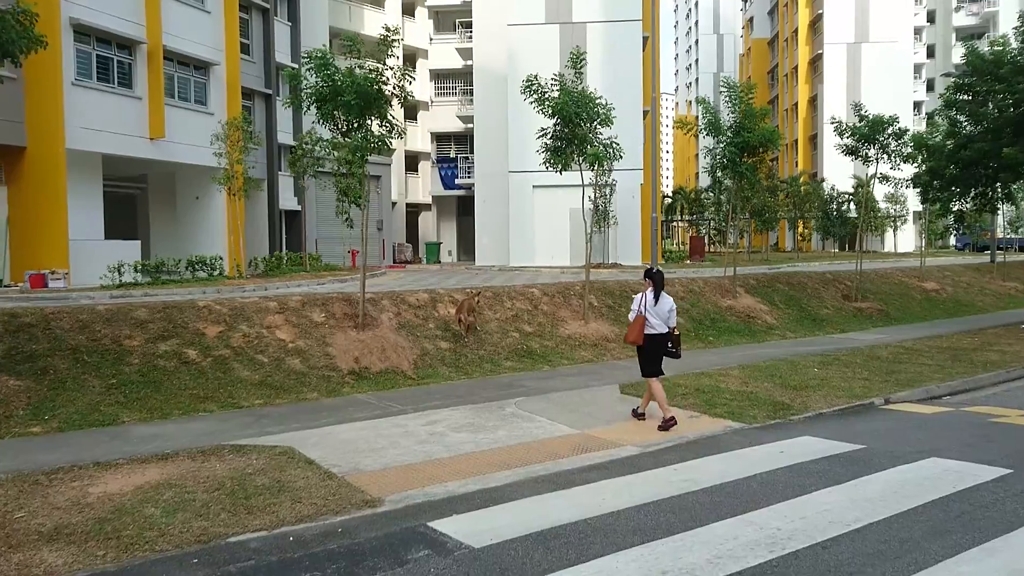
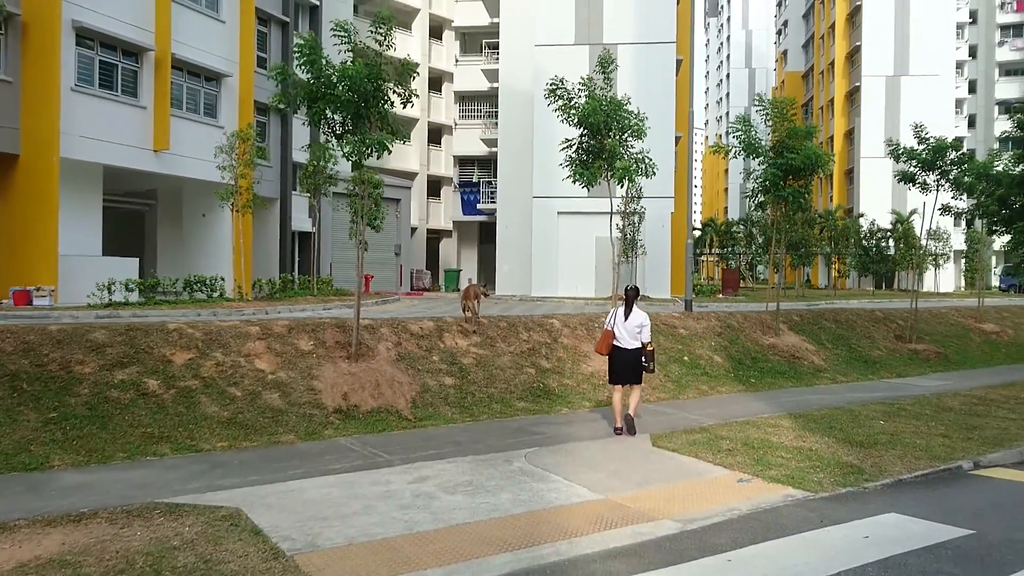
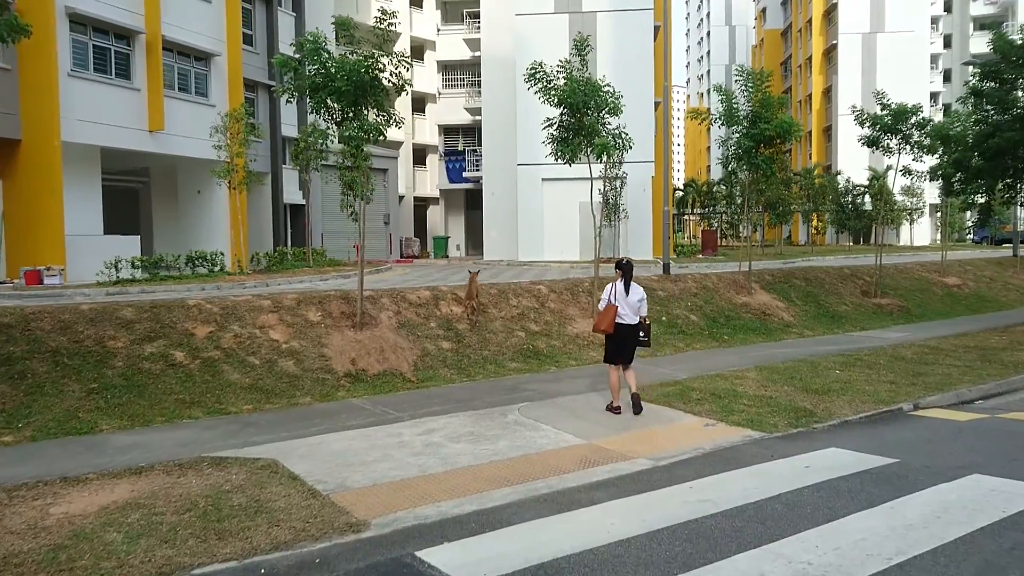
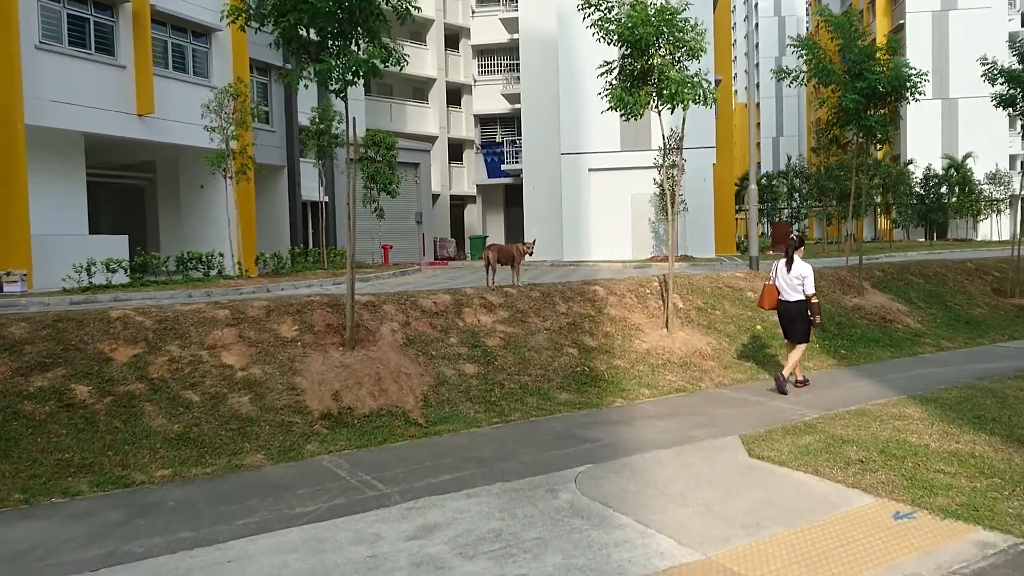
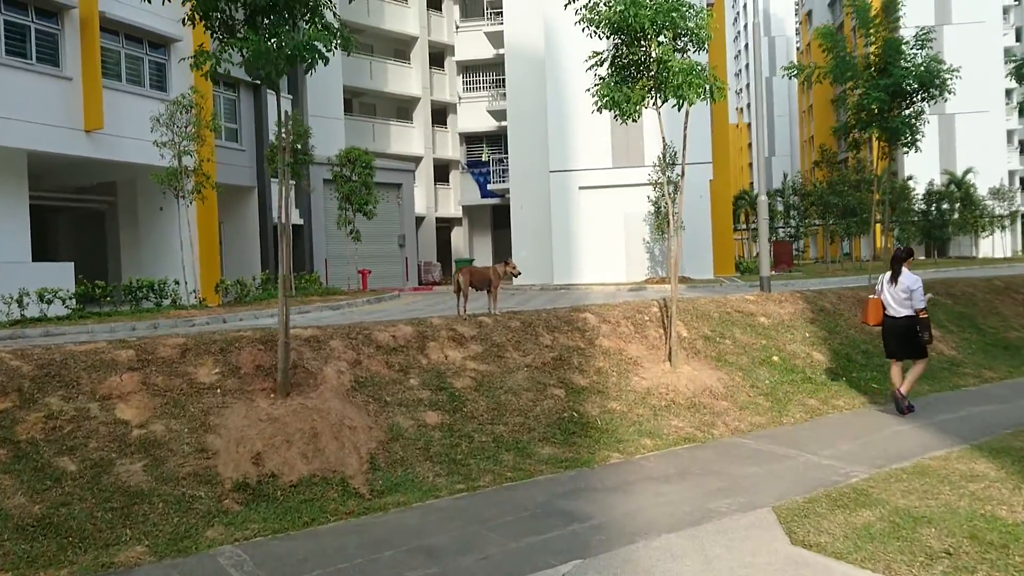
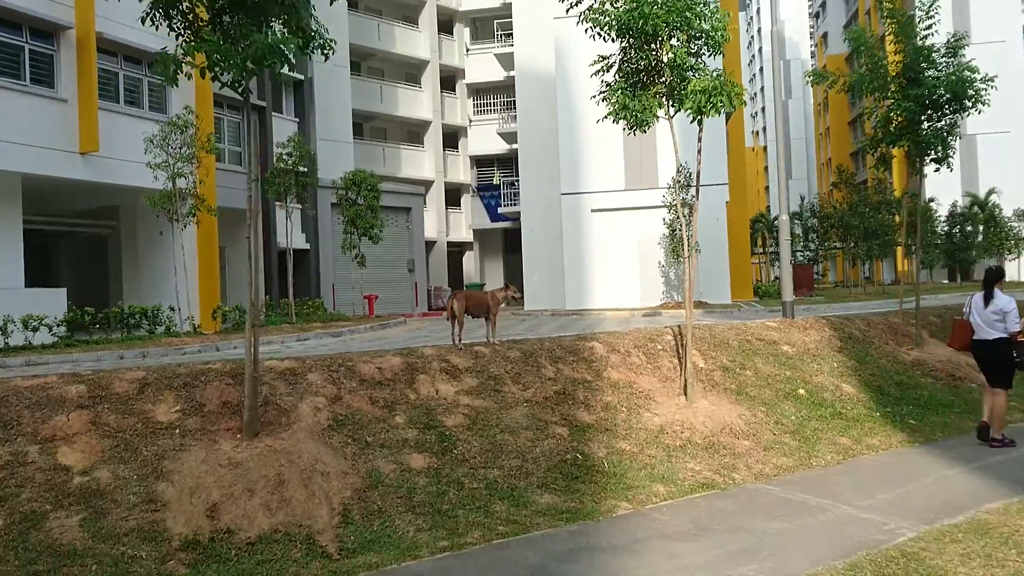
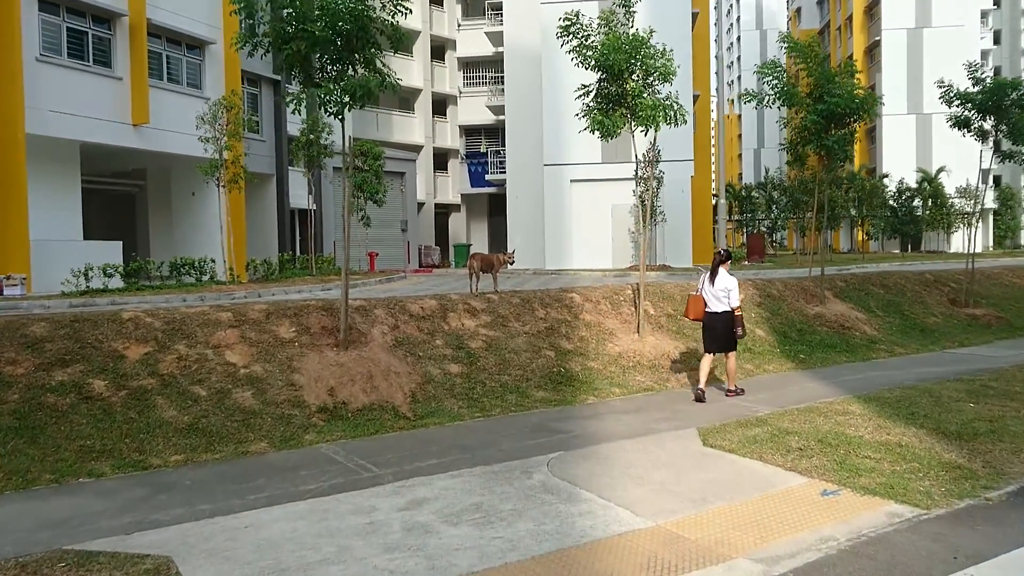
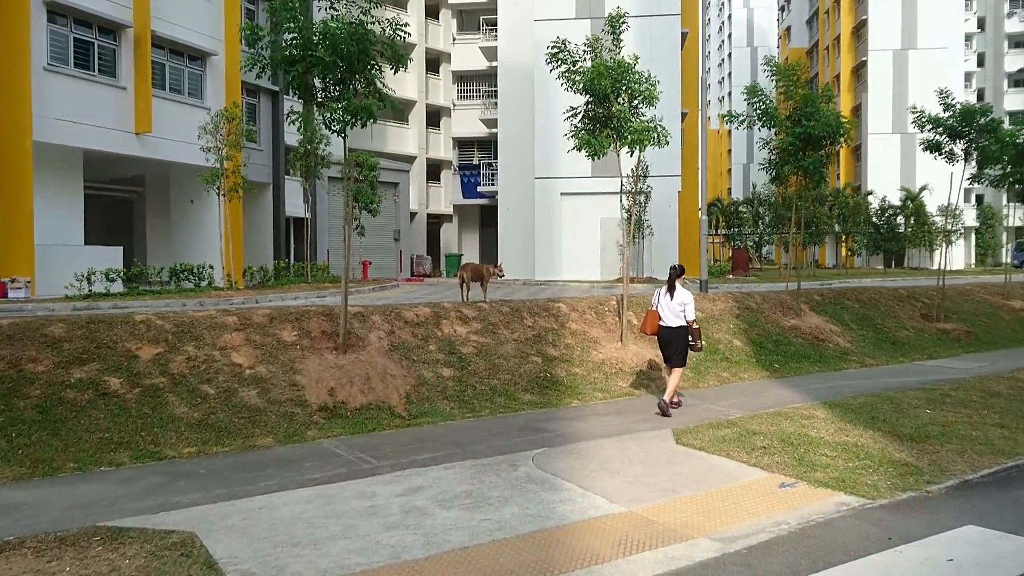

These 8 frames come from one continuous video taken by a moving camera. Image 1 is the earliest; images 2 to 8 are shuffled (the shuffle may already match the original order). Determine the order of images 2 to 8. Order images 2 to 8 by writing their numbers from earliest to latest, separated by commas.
3, 2, 8, 7, 4, 5, 6
